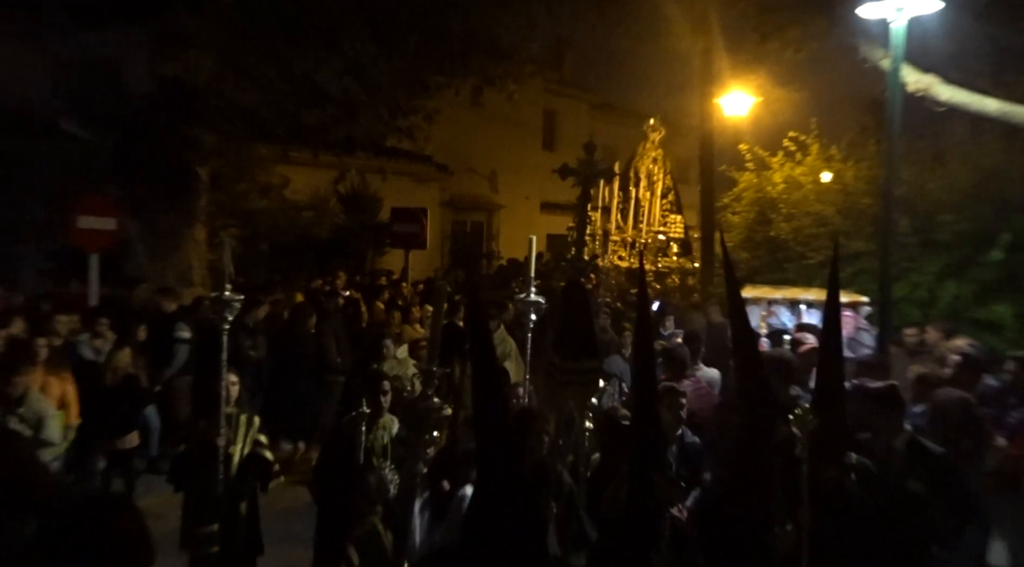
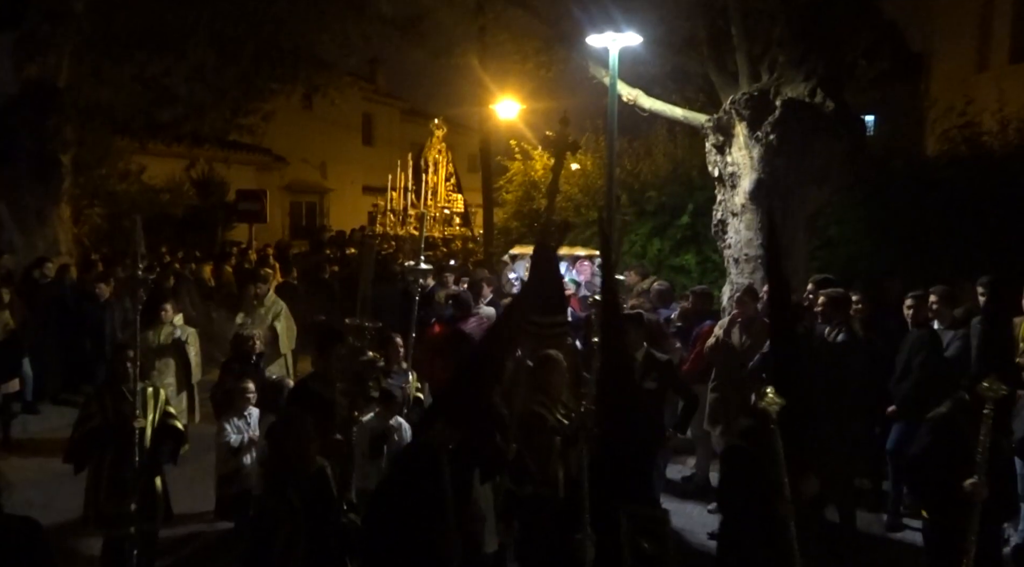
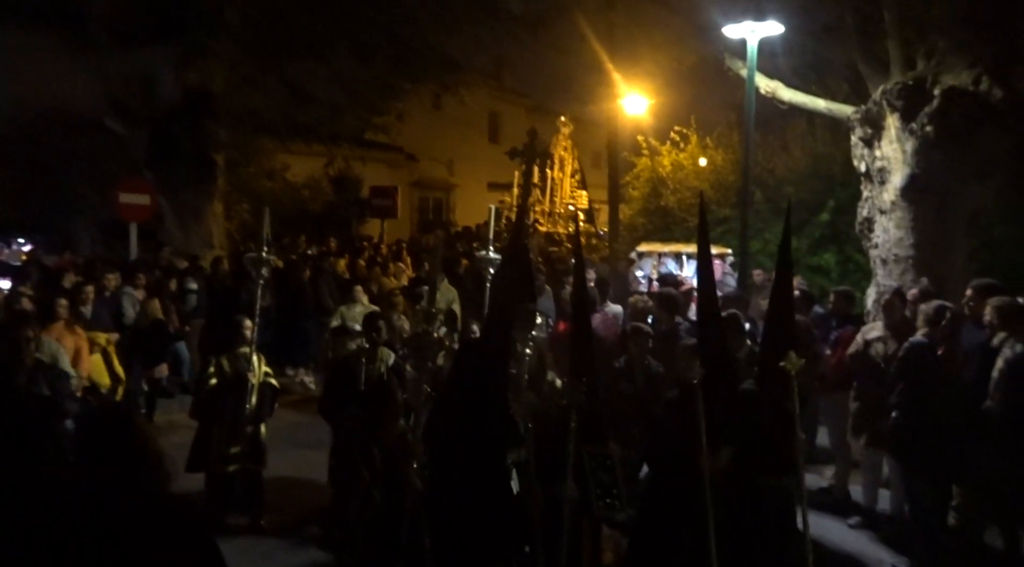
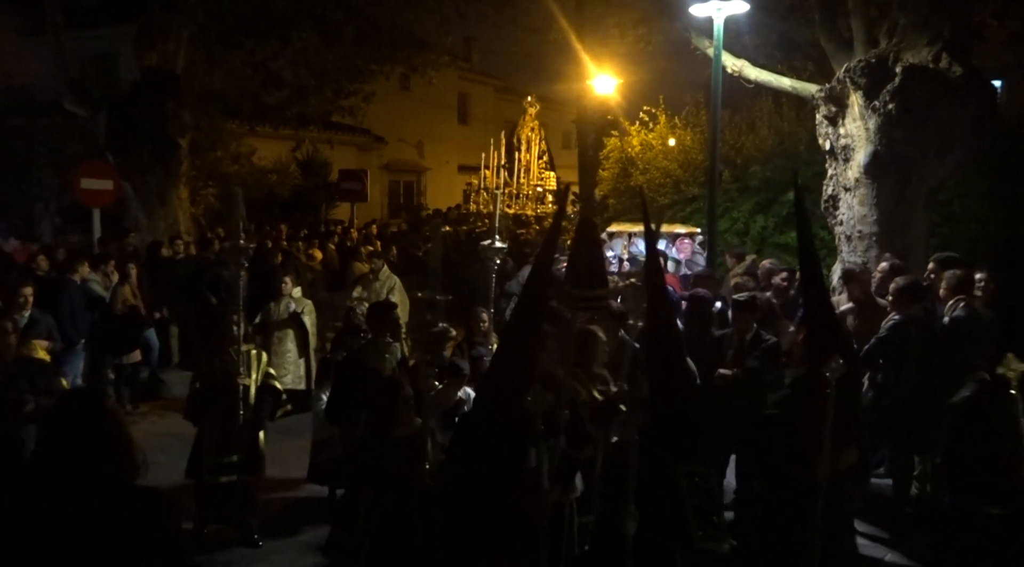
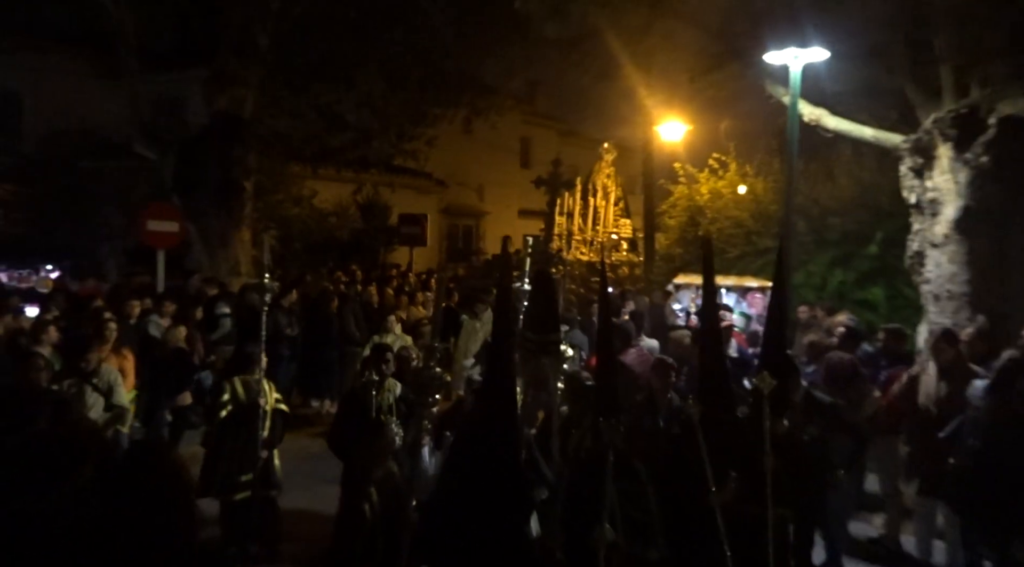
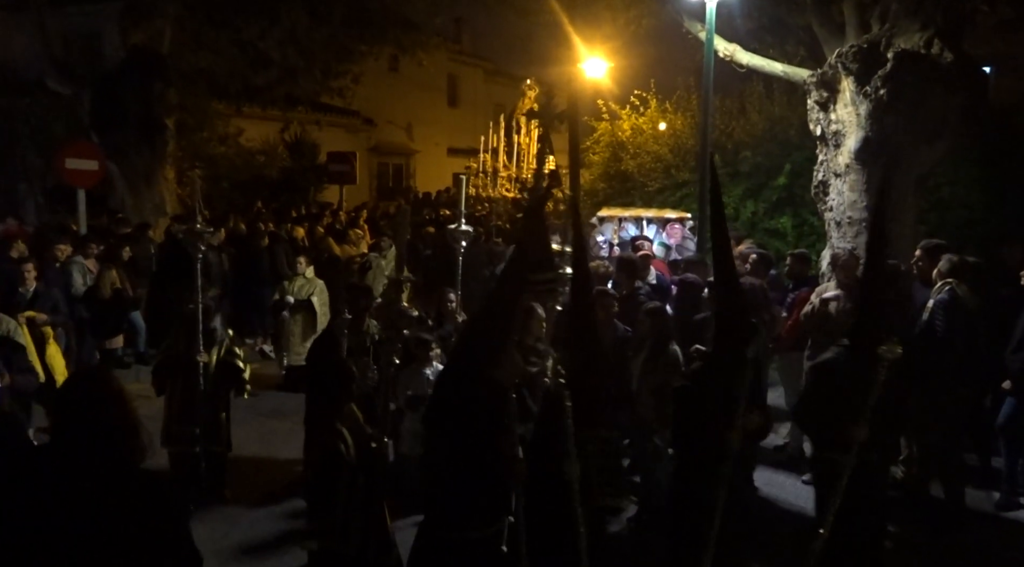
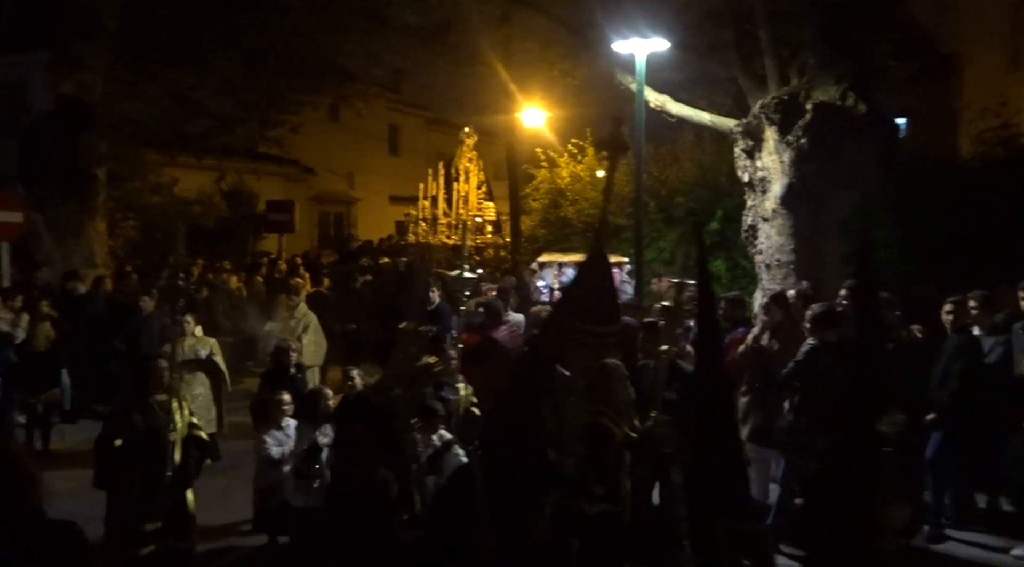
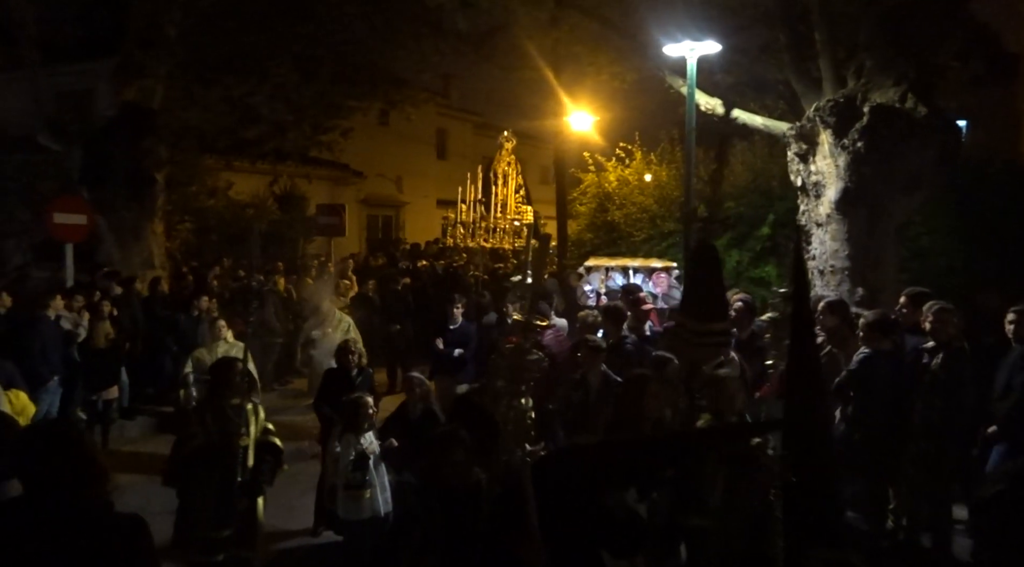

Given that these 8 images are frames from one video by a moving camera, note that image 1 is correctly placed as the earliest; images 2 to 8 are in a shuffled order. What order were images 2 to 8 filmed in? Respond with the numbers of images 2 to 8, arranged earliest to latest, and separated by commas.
5, 3, 6, 4, 2, 7, 8
